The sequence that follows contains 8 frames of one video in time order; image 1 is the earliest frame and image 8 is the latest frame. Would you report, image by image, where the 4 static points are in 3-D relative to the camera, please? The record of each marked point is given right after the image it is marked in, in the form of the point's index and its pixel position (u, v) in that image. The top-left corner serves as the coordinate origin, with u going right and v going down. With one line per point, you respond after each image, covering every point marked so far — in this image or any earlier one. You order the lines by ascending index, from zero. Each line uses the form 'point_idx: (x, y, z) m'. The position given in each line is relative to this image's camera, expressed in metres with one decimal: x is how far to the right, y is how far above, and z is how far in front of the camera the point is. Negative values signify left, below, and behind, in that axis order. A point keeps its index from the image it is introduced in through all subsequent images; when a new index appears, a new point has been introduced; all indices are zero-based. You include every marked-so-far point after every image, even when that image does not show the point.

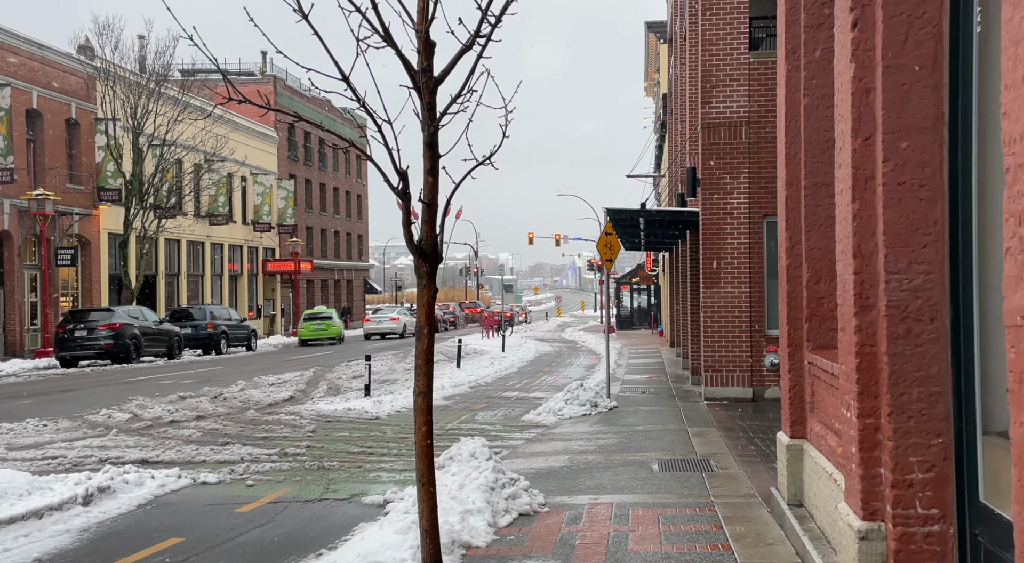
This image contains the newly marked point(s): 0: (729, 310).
0: (+3.3, -0.5, +16.4) m
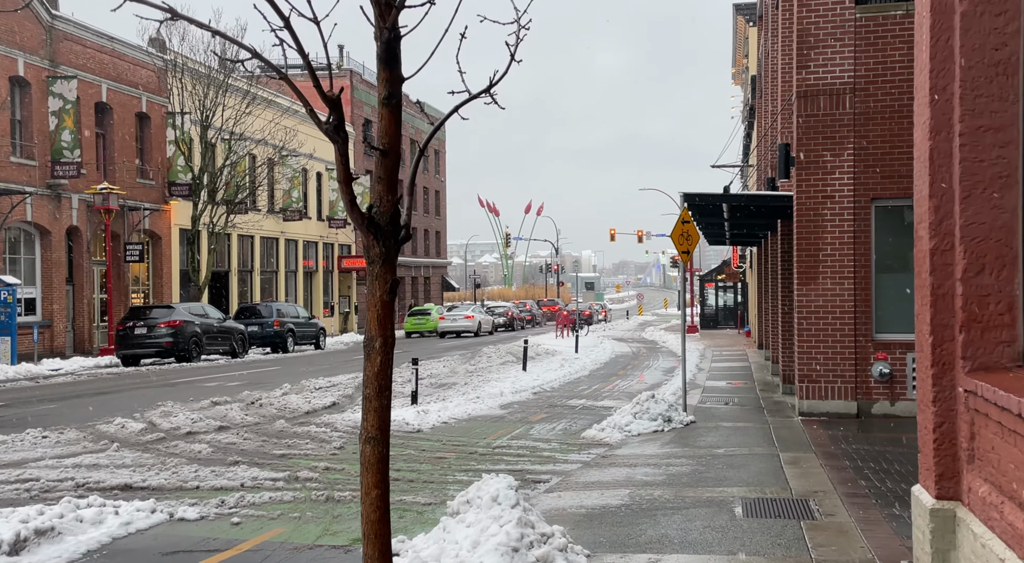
0: (+4.2, -0.4, +14.0) m
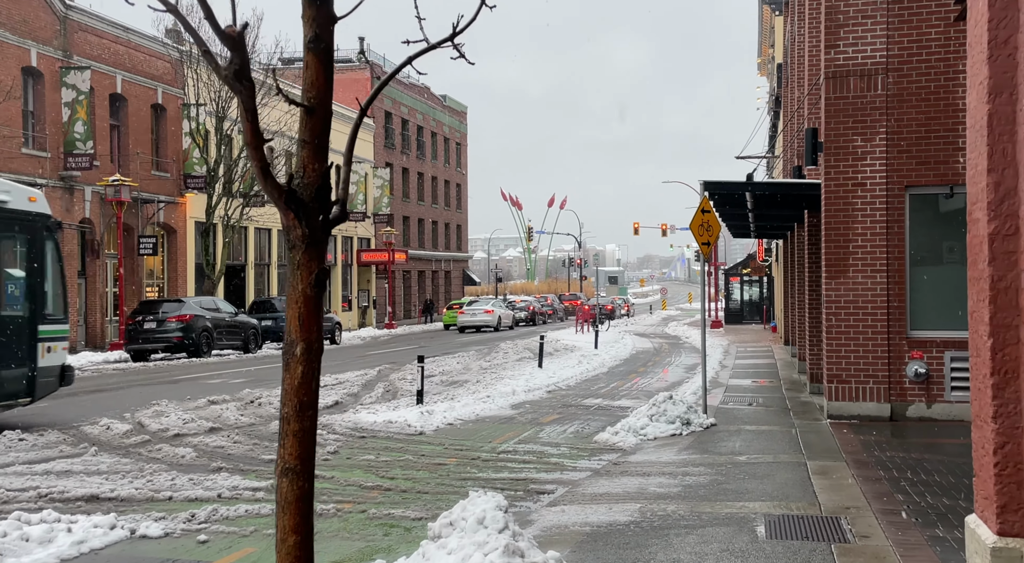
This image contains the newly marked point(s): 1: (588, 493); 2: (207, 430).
0: (+4.3, -0.3, +13.1) m
1: (+0.7, -1.9, +9.3) m
2: (-3.7, -1.8, +13.0) m
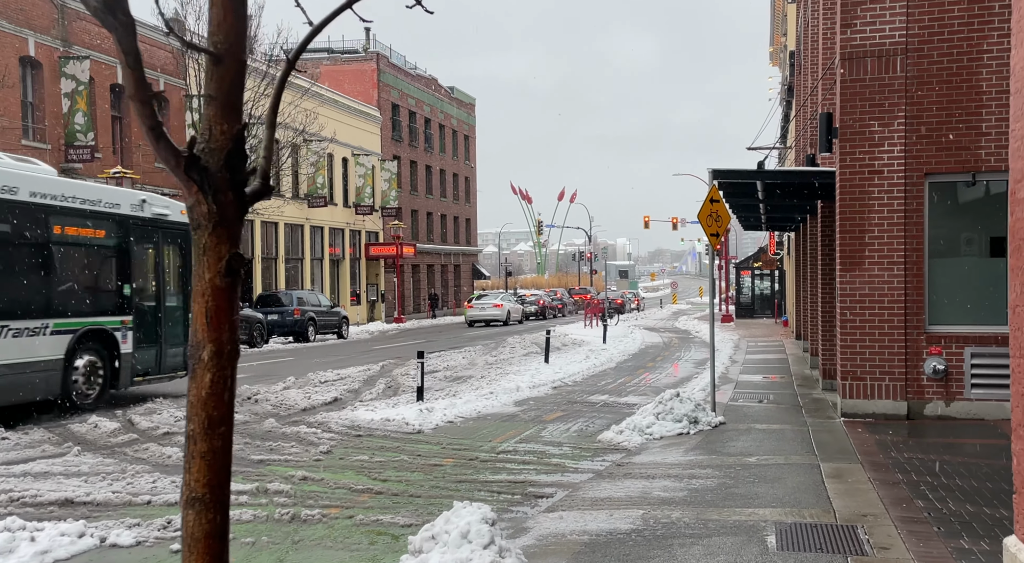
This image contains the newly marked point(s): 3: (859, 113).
0: (+4.3, -0.2, +12.6) m
1: (+0.6, -1.8, +8.8) m
2: (-3.7, -1.7, +12.5) m
3: (+4.1, +2.0, +12.6) m
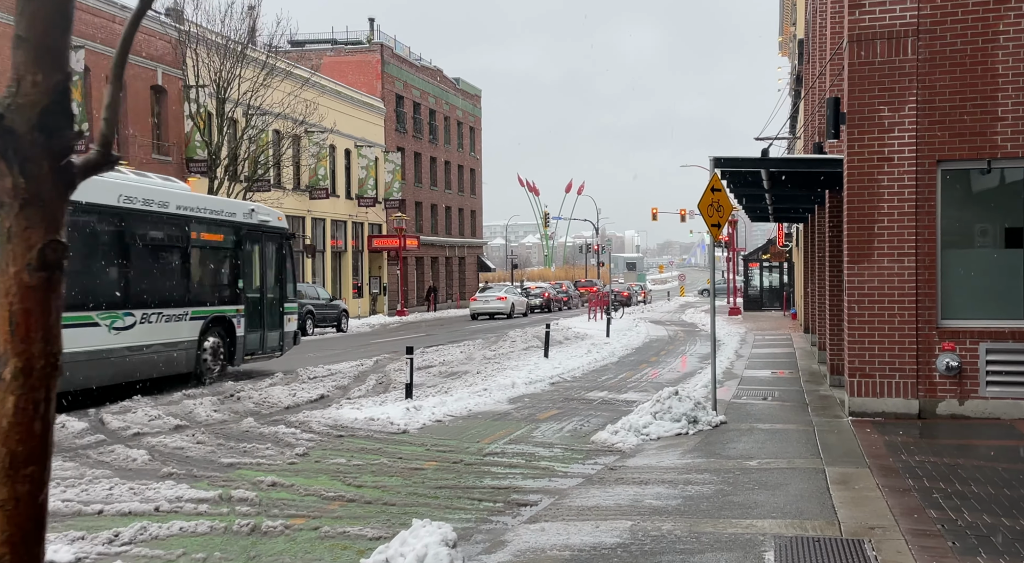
0: (+4.2, -0.2, +11.9) m
1: (+0.5, -1.7, +8.2) m
2: (-3.8, -1.6, +11.9) m
3: (+4.0, +2.1, +11.9) m
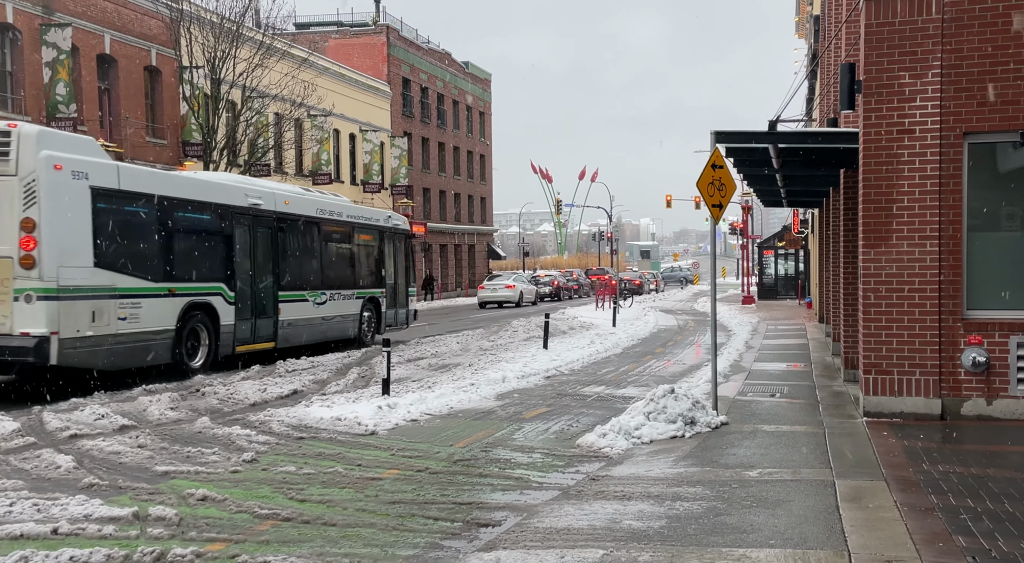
0: (+3.9, 0.0, +10.7) m
1: (+0.2, -1.6, +7.1) m
2: (-4.0, -1.5, +10.9) m
3: (+3.8, +2.2, +10.7) m
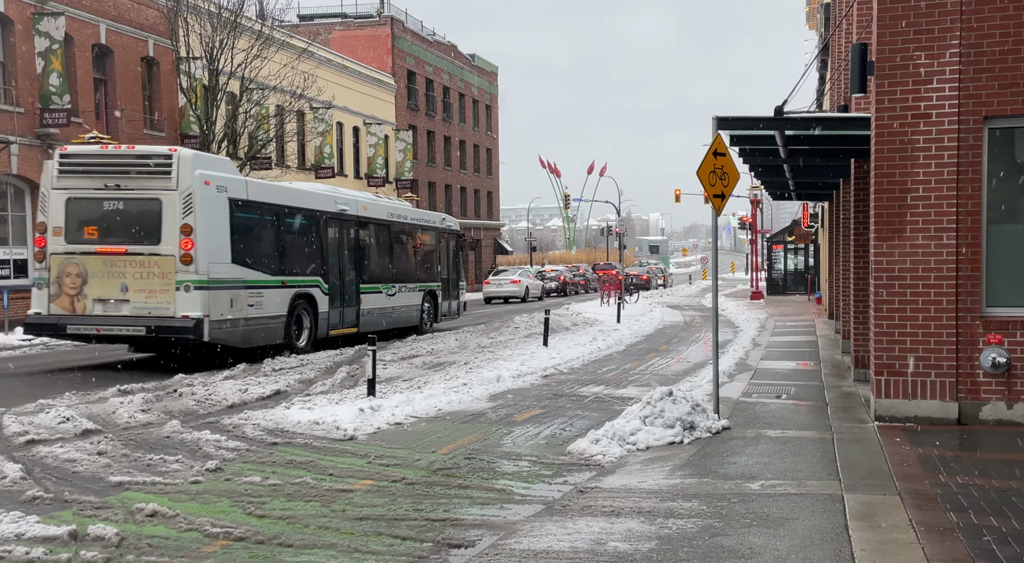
0: (+3.8, 0.0, +10.0) m
1: (0.0, -1.6, +6.4) m
2: (-4.2, -1.5, +10.2) m
3: (+3.6, +2.3, +10.0) m
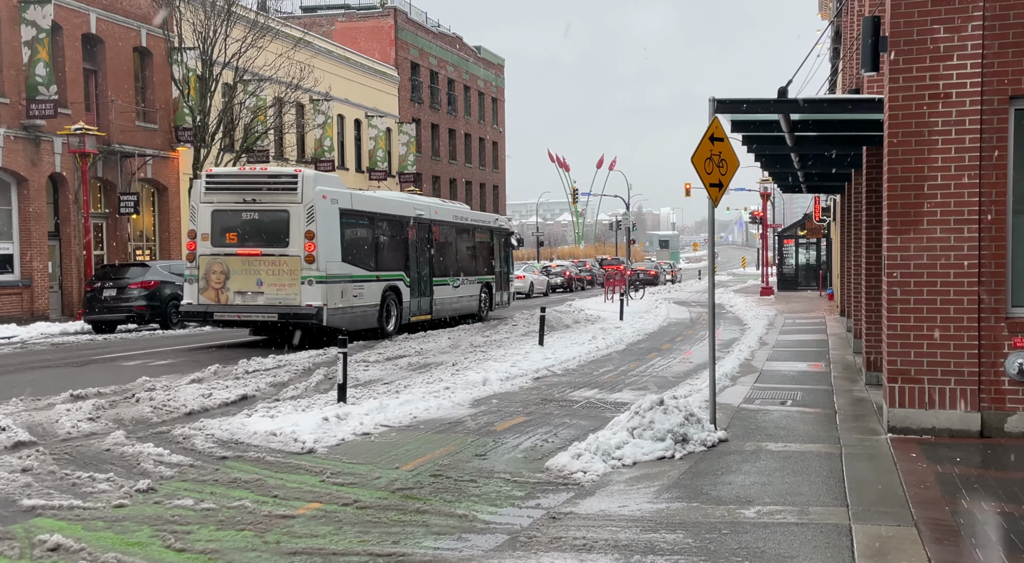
0: (+3.6, +0.1, +9.0) m
1: (-0.2, -1.6, +5.4) m
2: (-4.4, -1.4, +9.3) m
3: (+3.4, +2.3, +9.0) m
